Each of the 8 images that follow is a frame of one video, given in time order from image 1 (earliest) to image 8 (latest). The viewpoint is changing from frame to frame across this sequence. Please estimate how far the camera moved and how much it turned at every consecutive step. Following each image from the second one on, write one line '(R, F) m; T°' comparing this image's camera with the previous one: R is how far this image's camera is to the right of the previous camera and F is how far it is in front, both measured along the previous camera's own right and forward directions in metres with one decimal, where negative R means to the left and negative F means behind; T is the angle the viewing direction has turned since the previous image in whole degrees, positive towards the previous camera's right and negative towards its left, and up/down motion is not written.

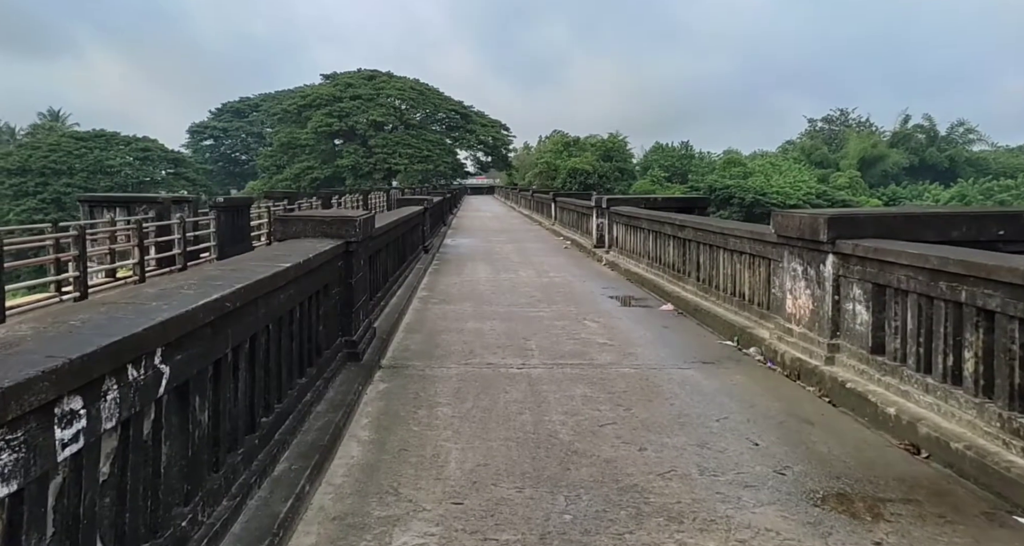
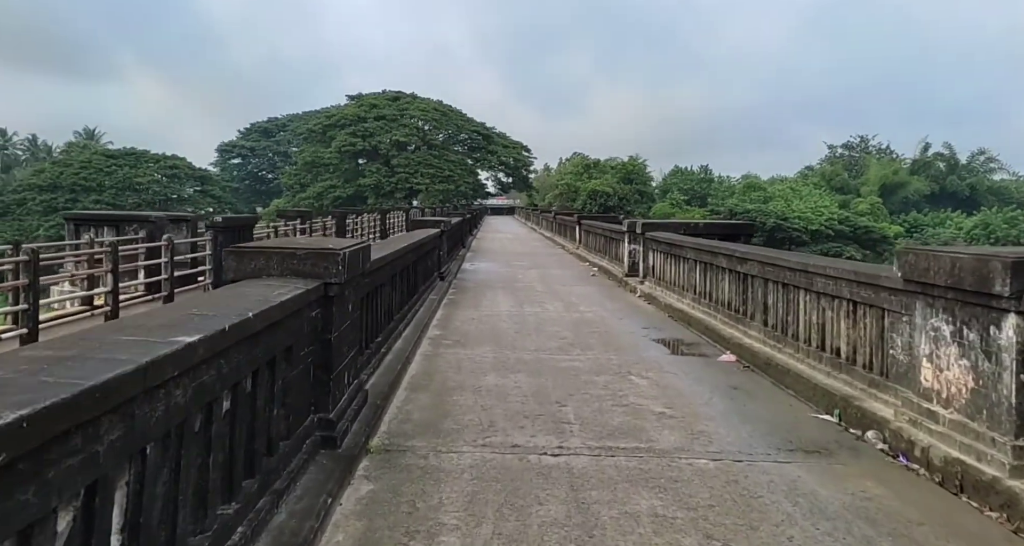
(-0.1, +1.5) m; -1°
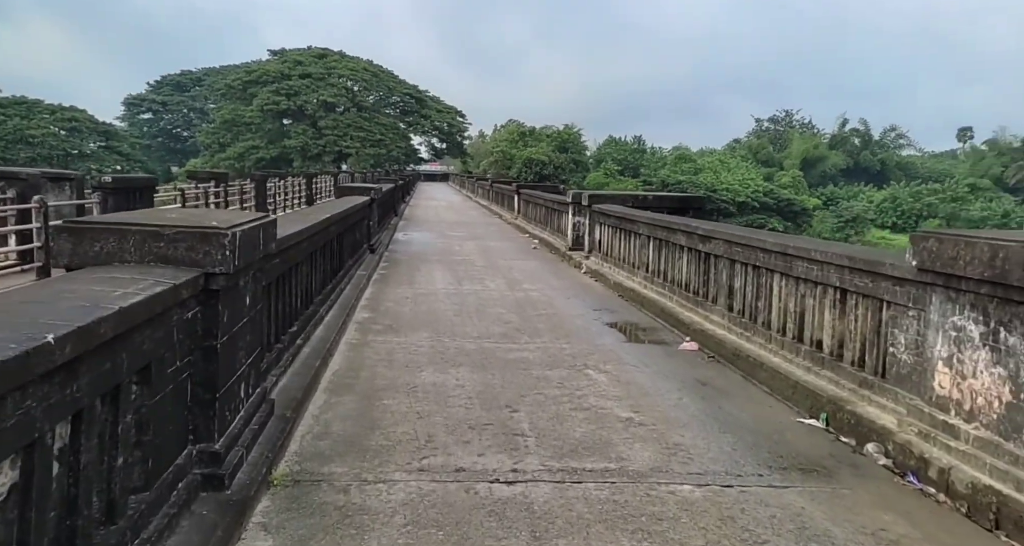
(-0.1, +0.8) m; +5°
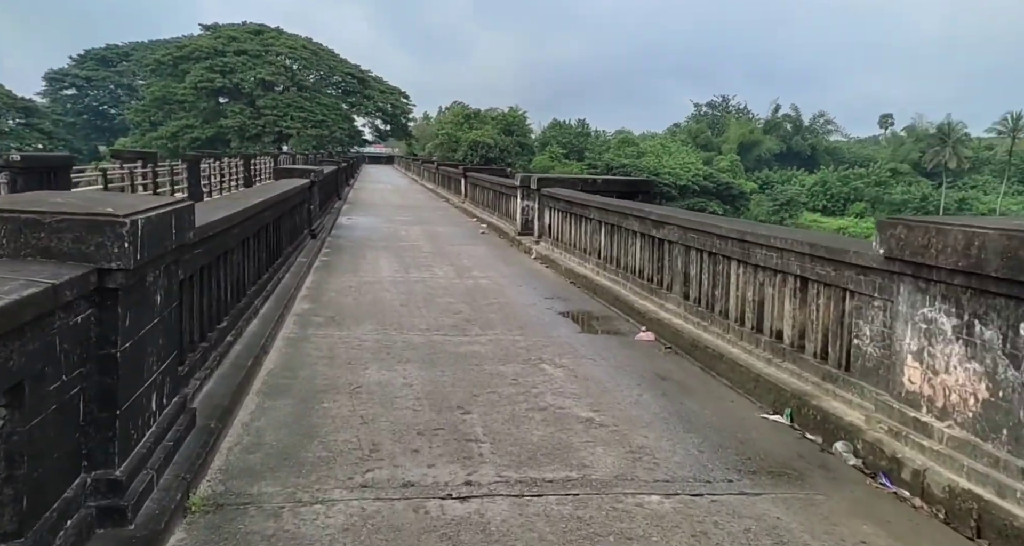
(0.0, +0.3) m; +4°
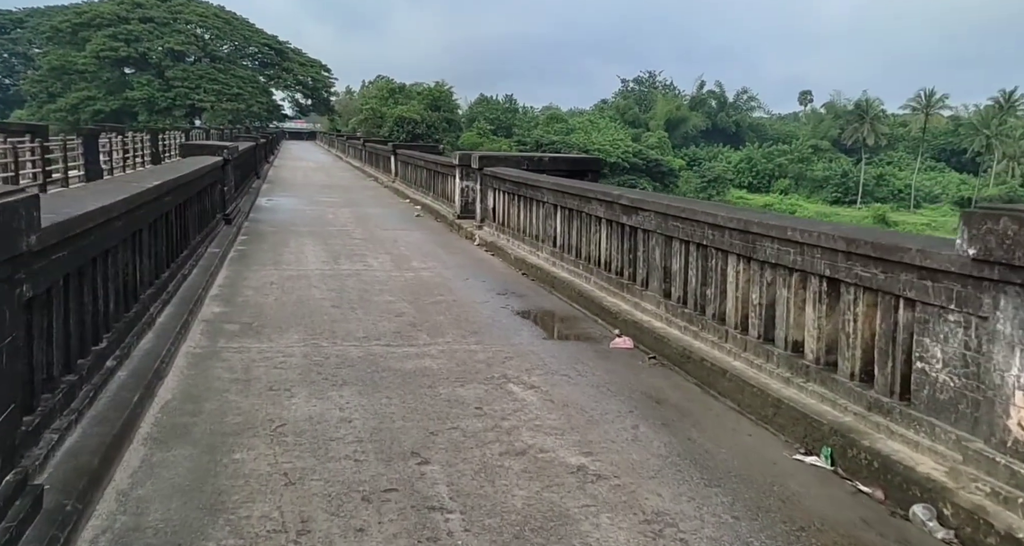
(-0.2, +1.0) m; +5°
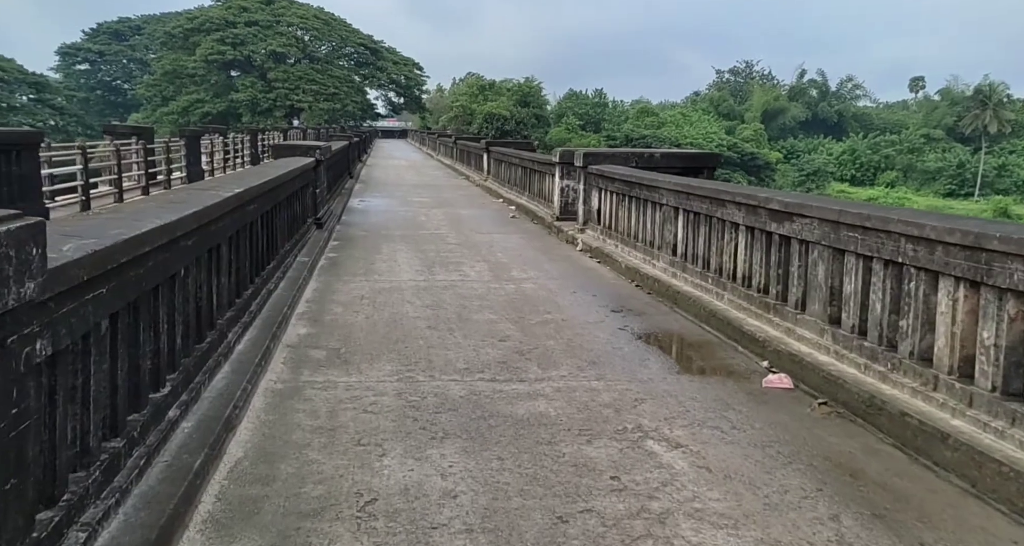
(-0.3, +0.9) m; -7°
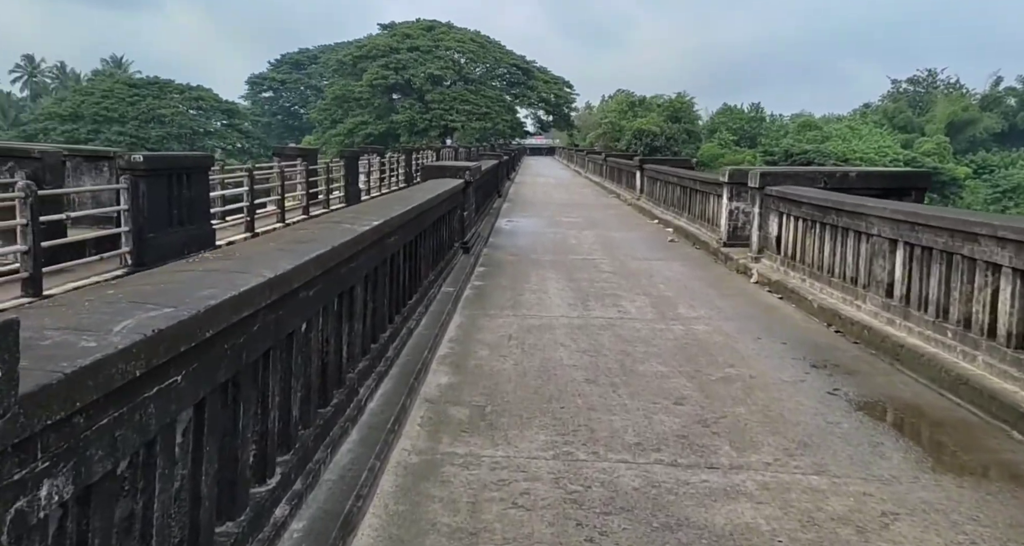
(-0.2, +0.9) m; -11°
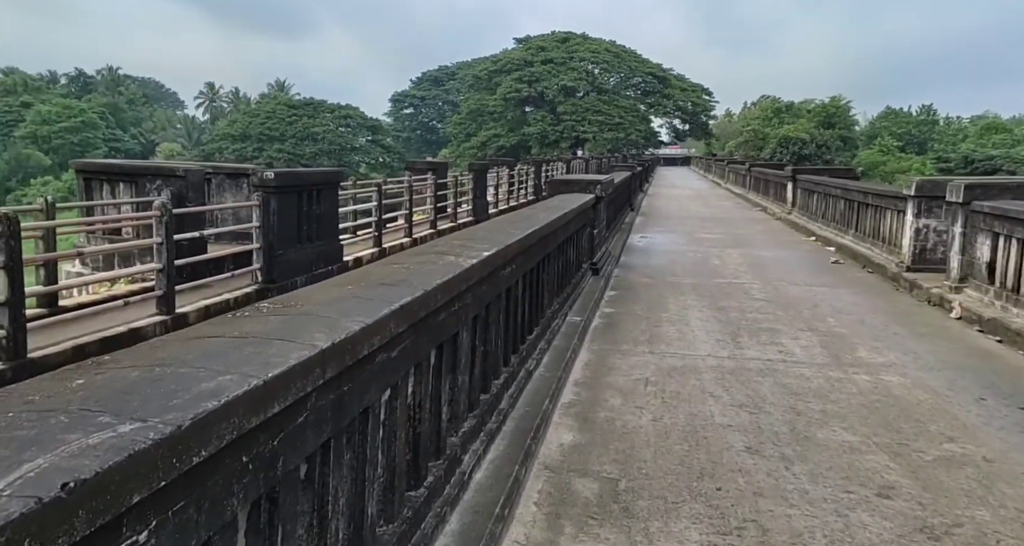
(-0.1, +1.0) m; -10°
